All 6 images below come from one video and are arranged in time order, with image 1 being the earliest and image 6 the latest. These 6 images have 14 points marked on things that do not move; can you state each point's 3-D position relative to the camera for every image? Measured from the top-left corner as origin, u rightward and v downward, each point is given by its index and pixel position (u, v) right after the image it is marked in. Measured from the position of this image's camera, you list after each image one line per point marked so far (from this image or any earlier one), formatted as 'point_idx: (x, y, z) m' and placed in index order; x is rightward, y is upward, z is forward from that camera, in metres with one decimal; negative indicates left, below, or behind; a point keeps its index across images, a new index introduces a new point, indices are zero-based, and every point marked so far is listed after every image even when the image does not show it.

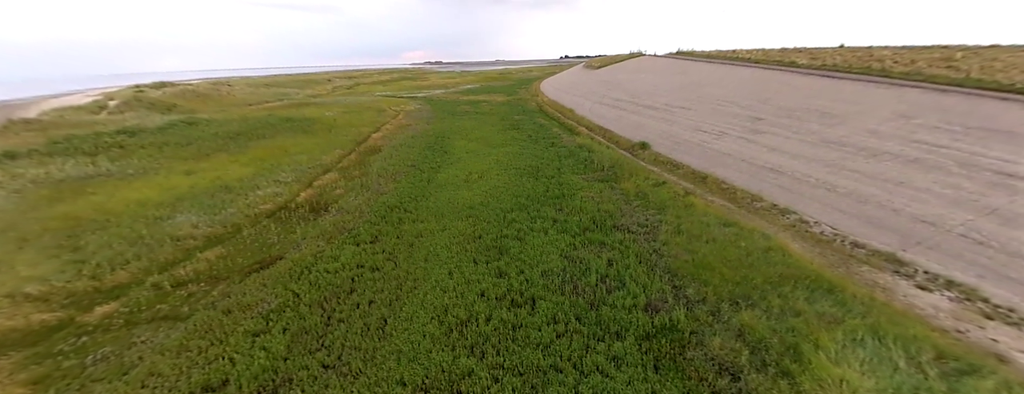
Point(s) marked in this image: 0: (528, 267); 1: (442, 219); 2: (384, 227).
0: (+0.5, -2.2, +10.1) m
1: (-3.0, -0.9, +13.5) m
2: (-5.1, -1.2, +12.9) m
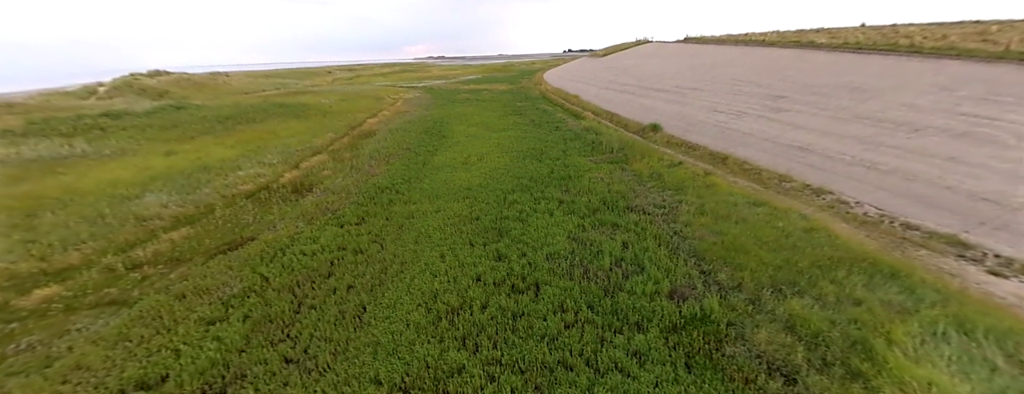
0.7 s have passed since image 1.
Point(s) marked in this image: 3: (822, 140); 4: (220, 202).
0: (+0.5, -1.4, +8.8) m
1: (-2.9, -0.1, +12.2) m
2: (-5.1, -0.4, +11.7) m
3: (+13.7, +2.6, +14.3) m
4: (-10.8, -0.2, +12.0) m
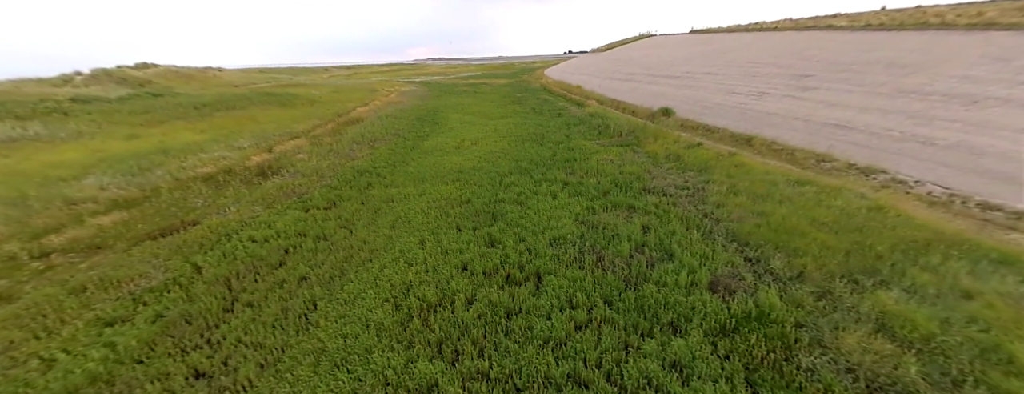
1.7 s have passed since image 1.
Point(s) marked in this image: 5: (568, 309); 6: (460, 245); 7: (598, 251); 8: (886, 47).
0: (+0.4, -0.8, +7.2) m
1: (-3.0, +0.5, +10.6) m
2: (-5.2, +0.2, +10.0) m
3: (+13.6, +3.1, +12.7) m
4: (-10.9, +0.4, +10.4) m
5: (+0.9, -1.8, +5.1) m
6: (-1.1, -1.0, +6.9) m
7: (+1.7, -1.1, +6.5) m
8: (+21.1, +8.5, +18.3) m
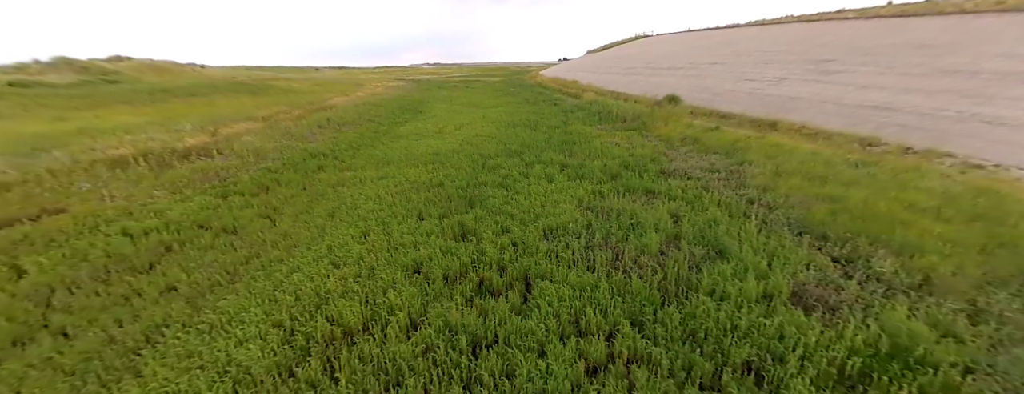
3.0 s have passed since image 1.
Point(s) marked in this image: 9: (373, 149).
0: (+0.1, -0.4, +5.2) m
1: (-3.4, +0.8, +8.6) m
2: (-5.6, +0.5, +7.9) m
3: (+13.2, +3.4, +10.9) m
4: (-11.3, +0.8, +8.2) m
5: (+0.6, -1.3, +3.1) m
6: (-1.4, -0.6, +4.9) m
7: (+1.4, -0.7, +4.6) m
8: (+20.6, +8.6, +16.8) m
9: (-4.4, +1.5, +10.2) m
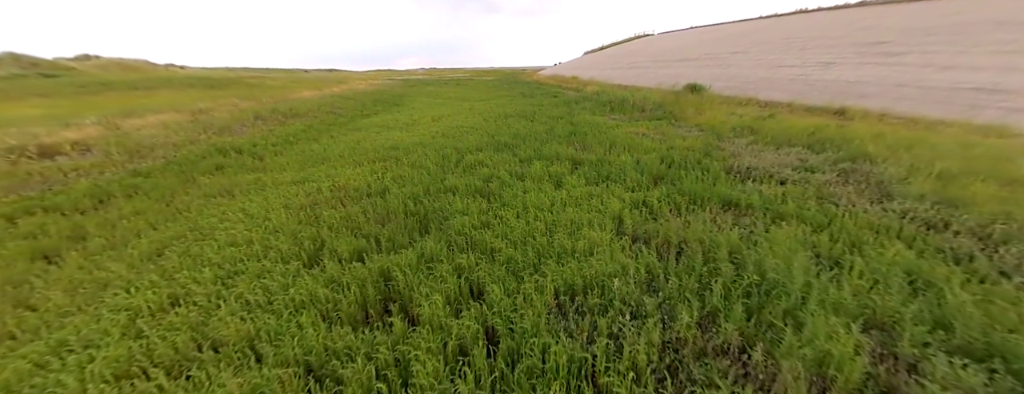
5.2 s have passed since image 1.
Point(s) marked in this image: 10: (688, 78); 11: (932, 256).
0: (-0.1, -0.6, +2.5) m
1: (-3.6, +0.6, +5.9) m
2: (-5.8, +0.3, +5.2) m
3: (+12.9, +3.2, +8.4) m
4: (-11.5, +0.5, +5.5) m
5: (+0.5, -1.5, +0.4) m
6: (-1.6, -0.8, +2.2) m
7: (+1.2, -0.9, +1.9) m
8: (+20.3, +8.4, +14.5) m
9: (-4.6, +1.2, +7.6) m
10: (+9.6, +6.6, +17.7) m
11: (+3.5, -0.4, +2.7) m
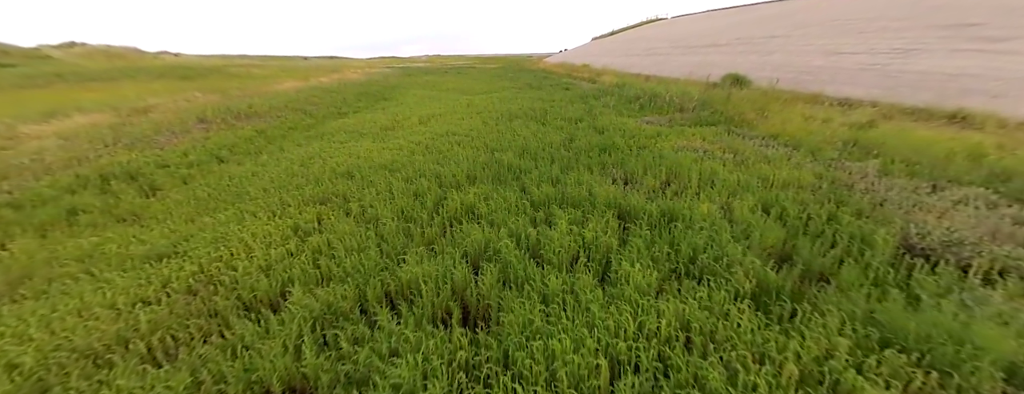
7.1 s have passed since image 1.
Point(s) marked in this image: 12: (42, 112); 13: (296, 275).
0: (-0.1, -1.5, +0.5) m
1: (-3.5, -0.2, +3.8) m
2: (-5.7, -0.5, +3.2) m
3: (+13.1, +2.5, +6.0) m
4: (-11.4, -0.2, +3.6) m
5: (+0.4, -2.4, -1.6) m
6: (-1.6, -1.7, +0.2) m
7: (+1.3, -1.7, -0.2) m
8: (+20.5, +7.9, +11.7) m
9: (-4.5, +0.6, +5.5) m
10: (+9.9, +6.2, +15.2) m
11: (+3.5, -1.3, +0.6) m
12: (-12.9, +2.4, +9.0) m
13: (-1.7, -0.6, +2.6) m
